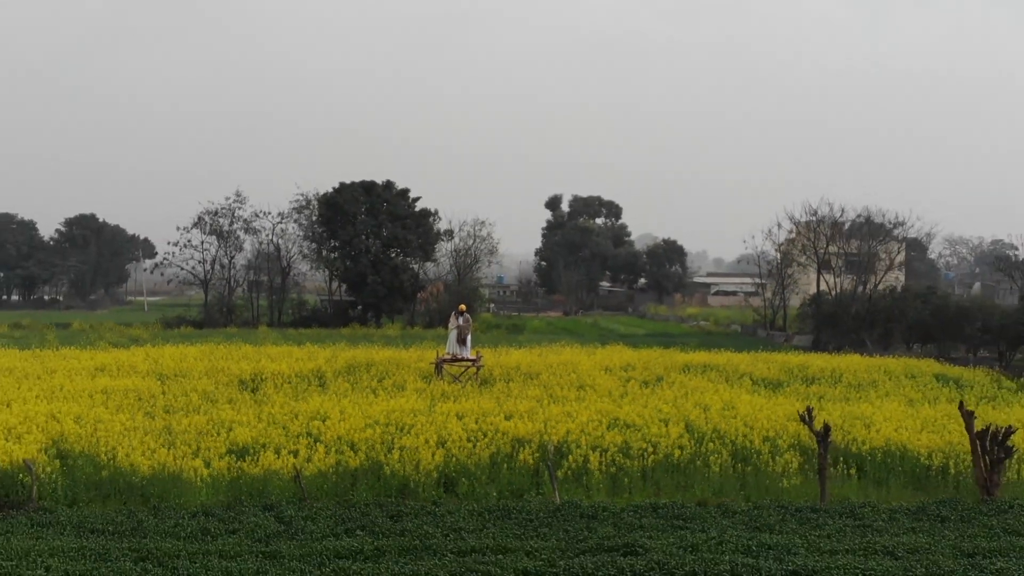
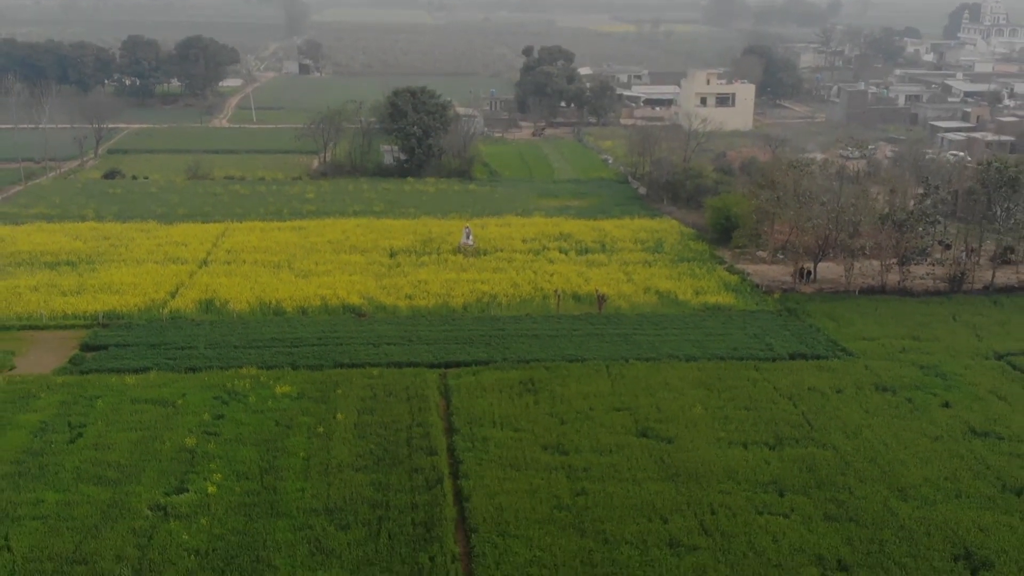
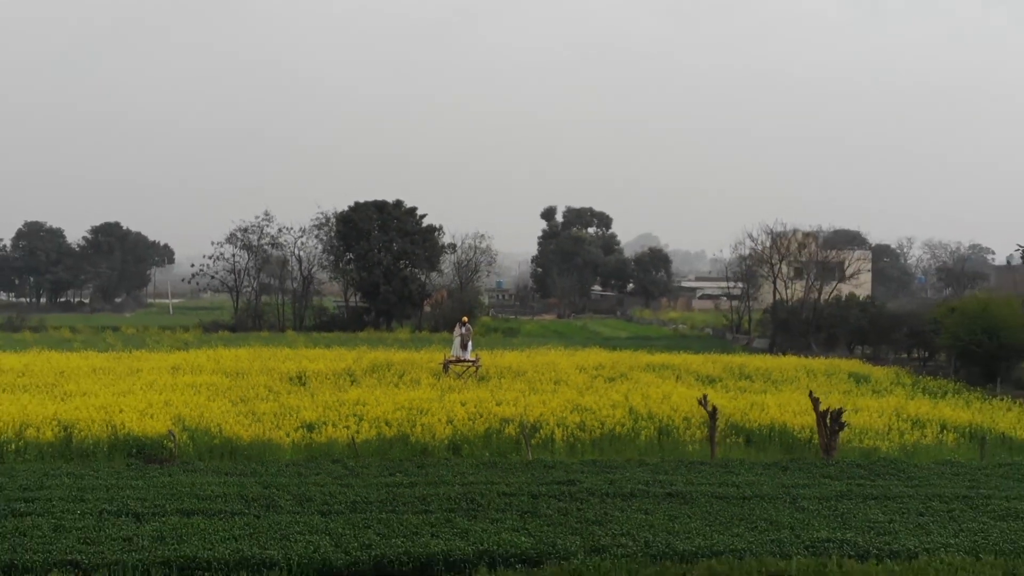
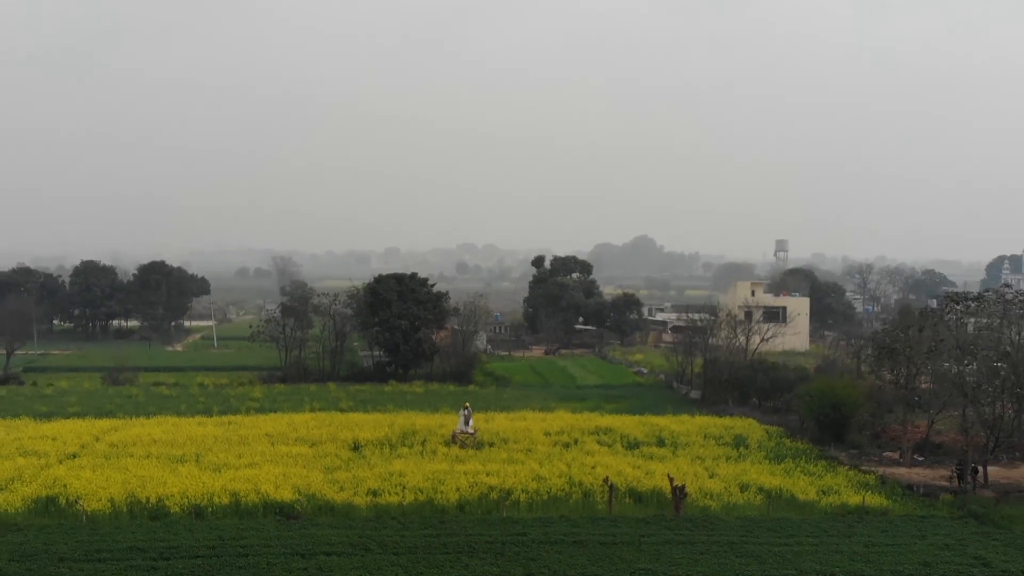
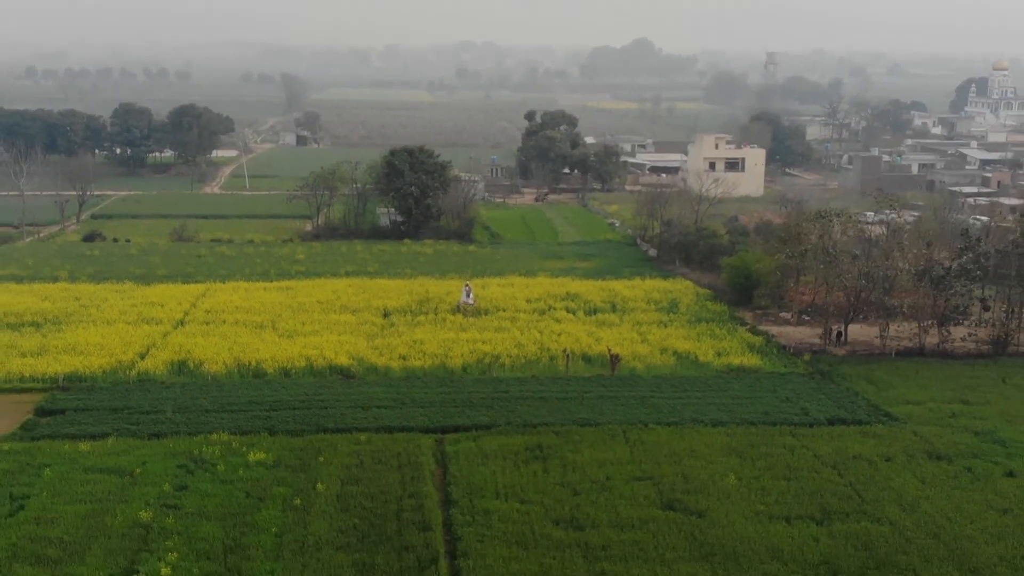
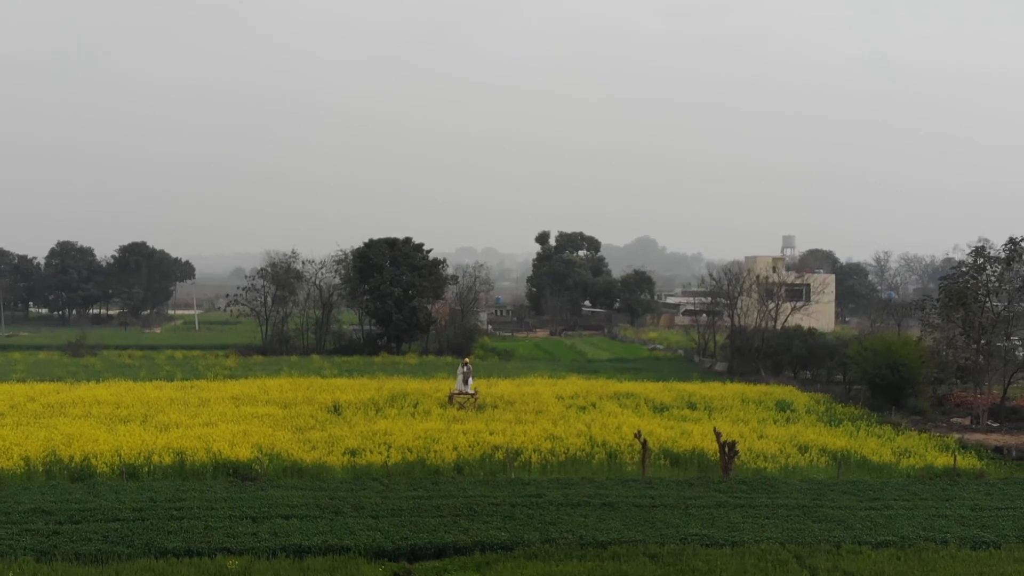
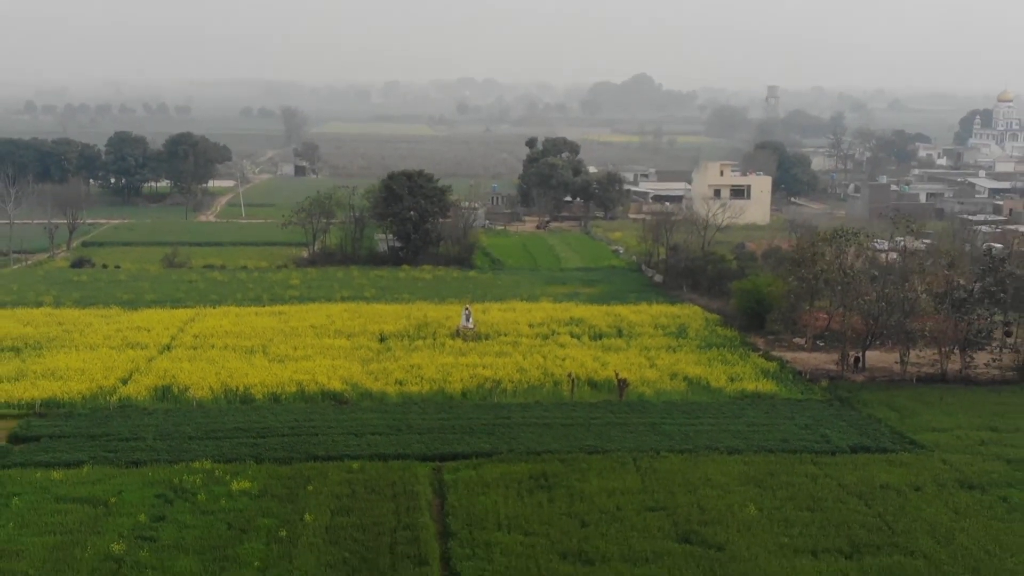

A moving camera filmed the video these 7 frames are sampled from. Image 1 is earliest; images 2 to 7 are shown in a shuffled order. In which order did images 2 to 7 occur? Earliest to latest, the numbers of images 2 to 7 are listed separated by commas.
3, 6, 4, 7, 5, 2
